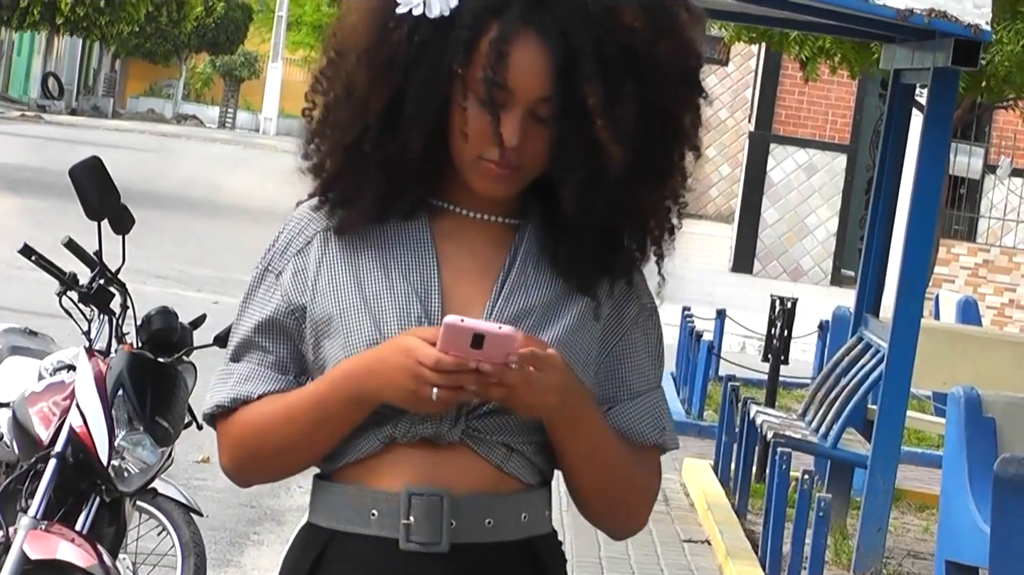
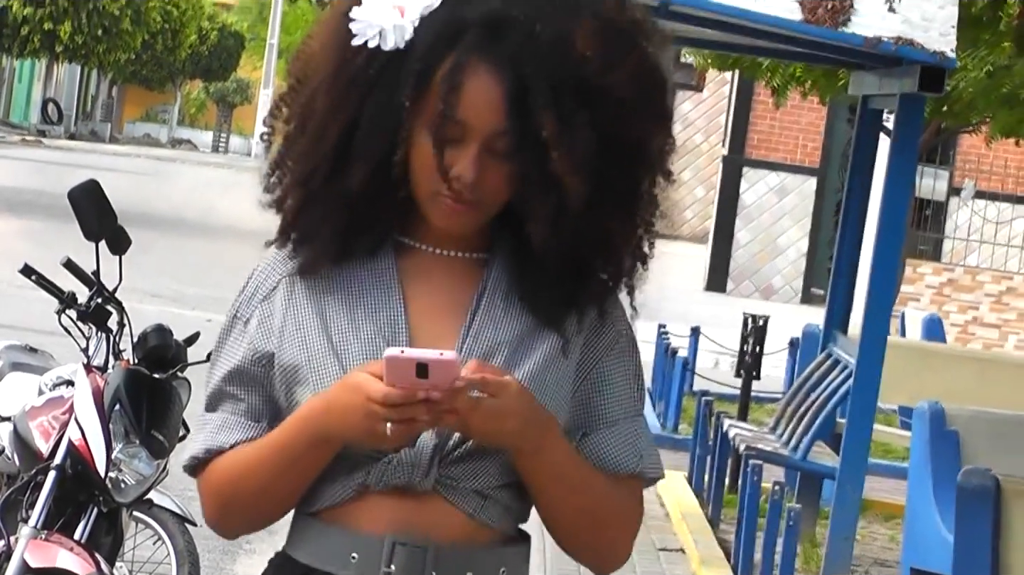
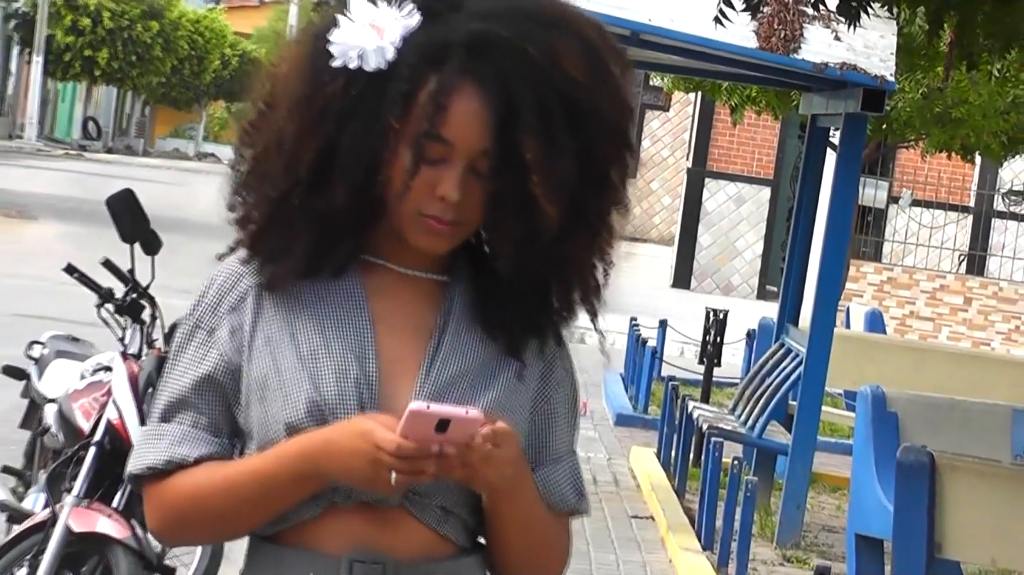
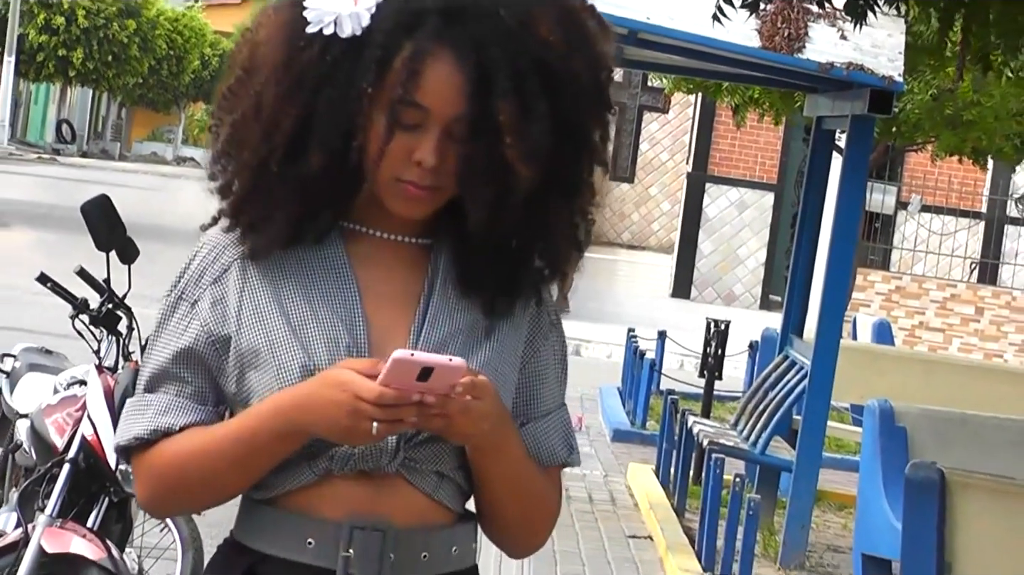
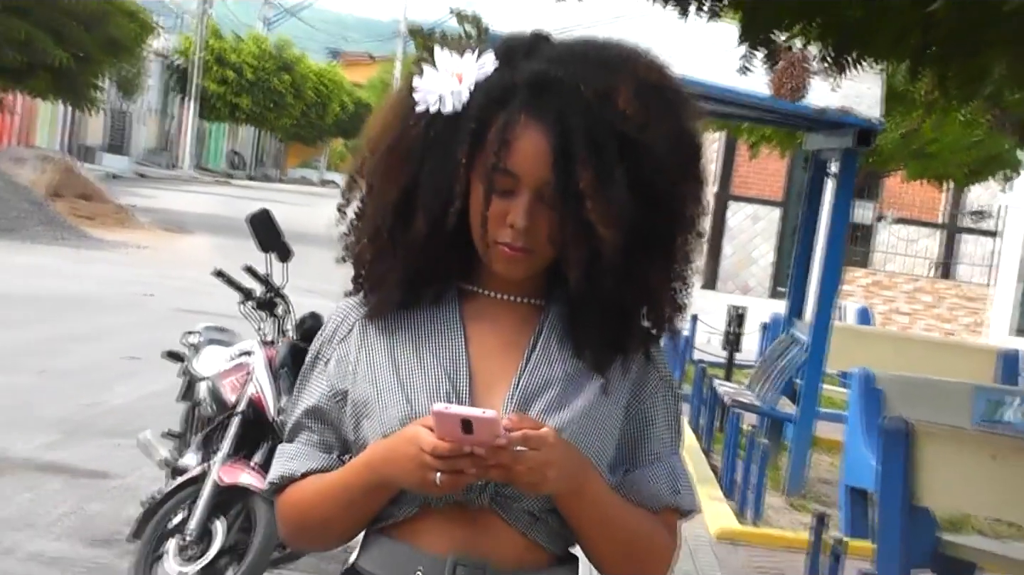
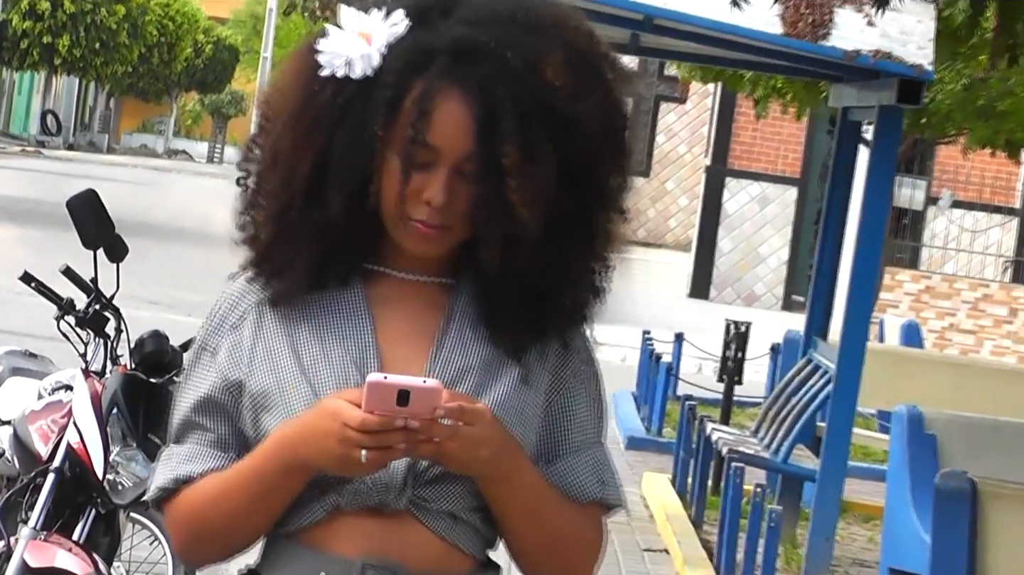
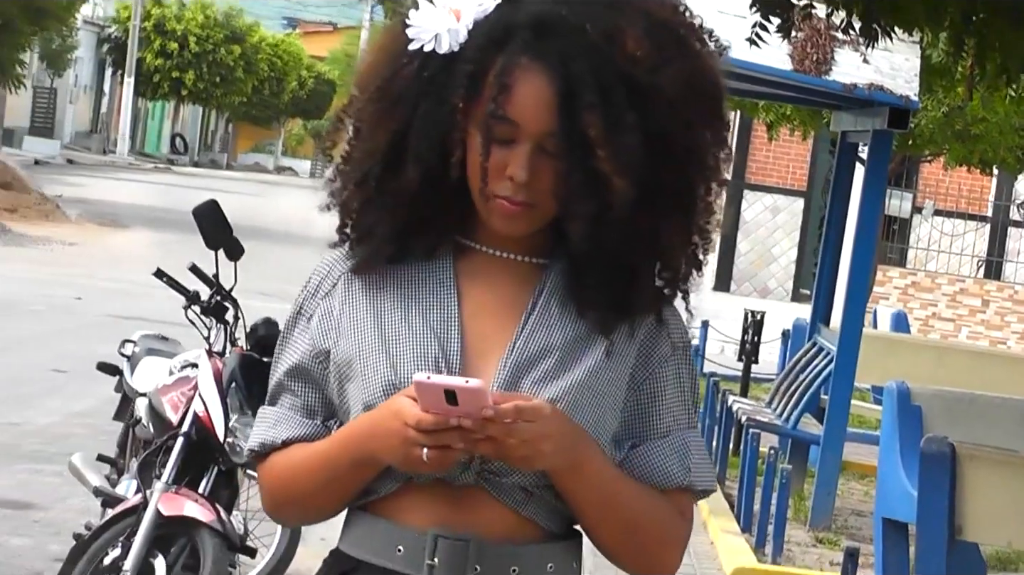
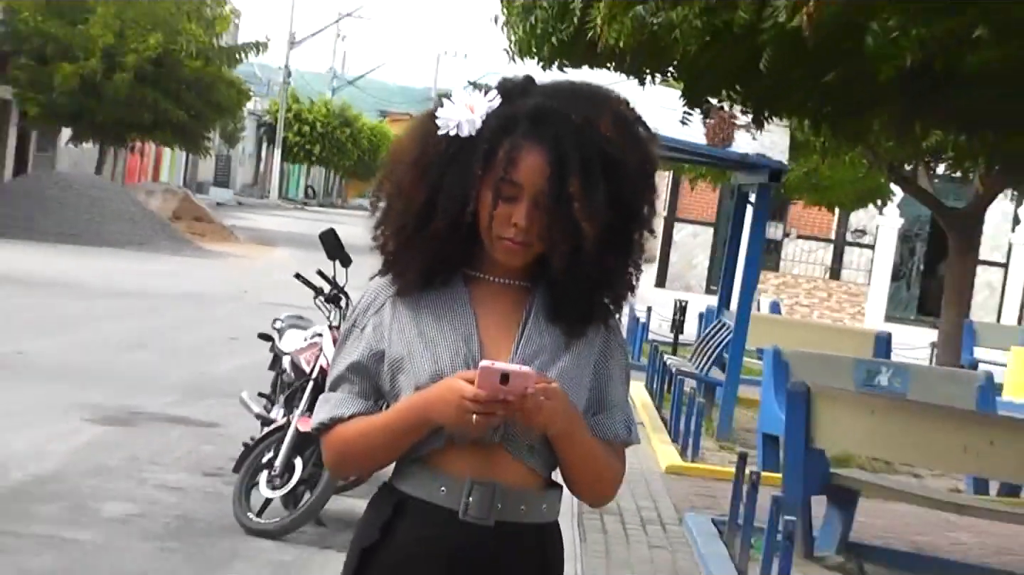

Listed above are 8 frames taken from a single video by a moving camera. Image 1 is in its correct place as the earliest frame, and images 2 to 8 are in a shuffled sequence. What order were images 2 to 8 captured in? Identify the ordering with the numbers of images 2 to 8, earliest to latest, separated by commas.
2, 6, 4, 3, 7, 5, 8
